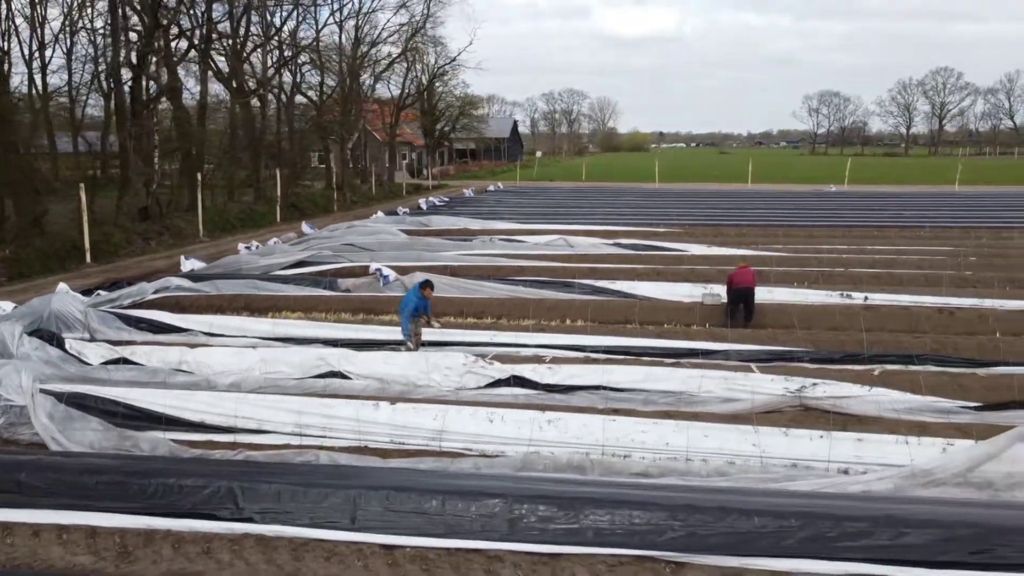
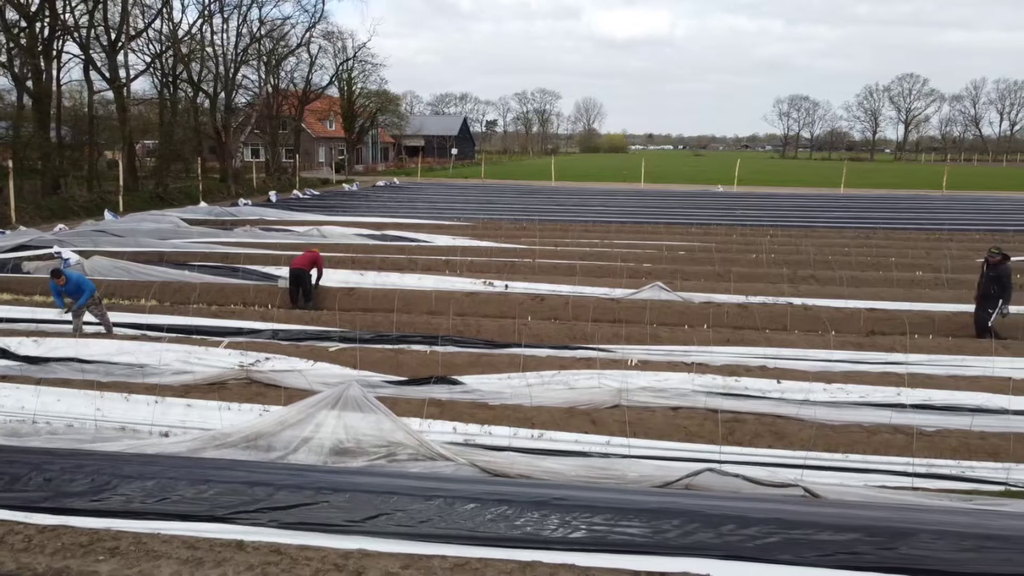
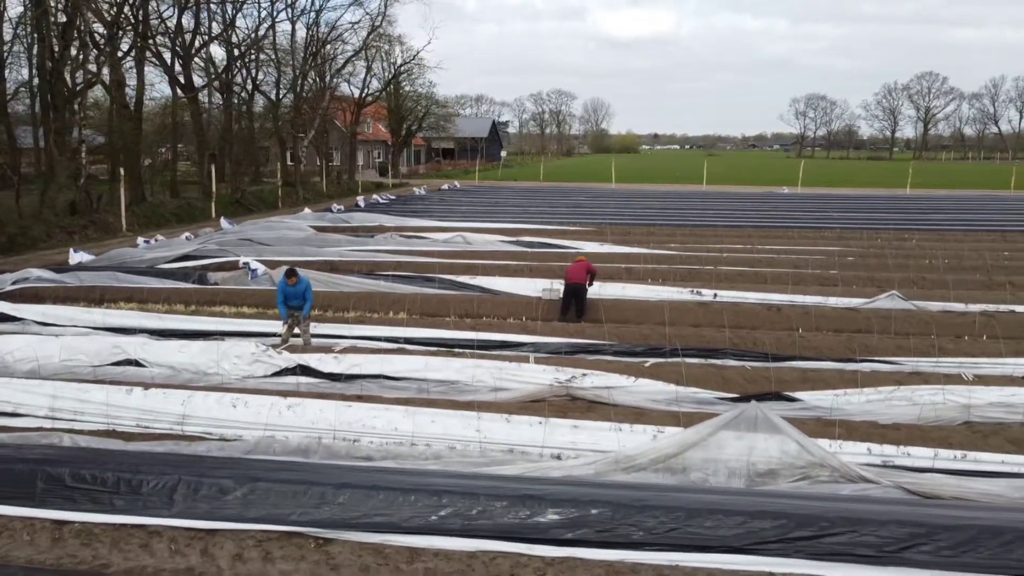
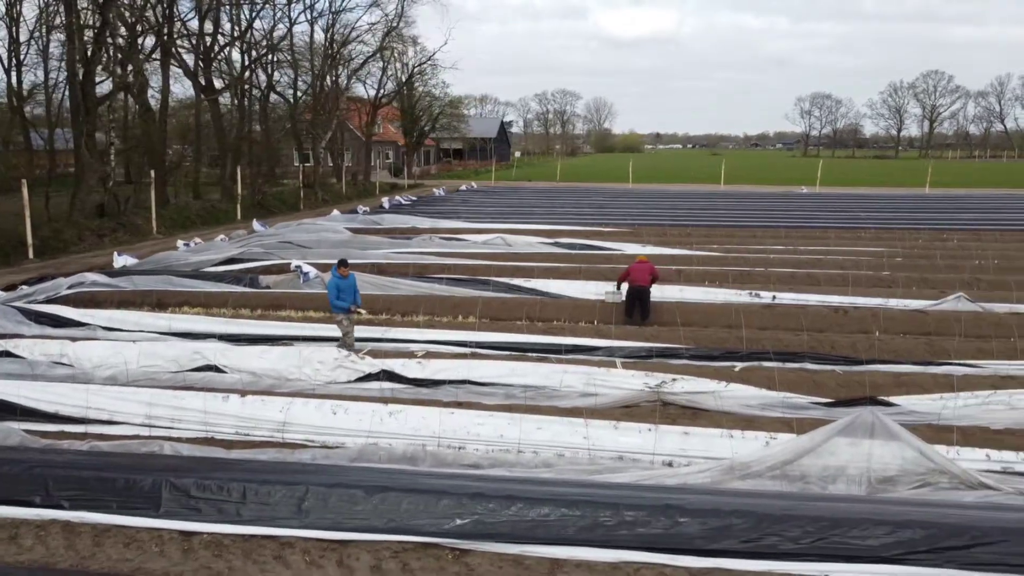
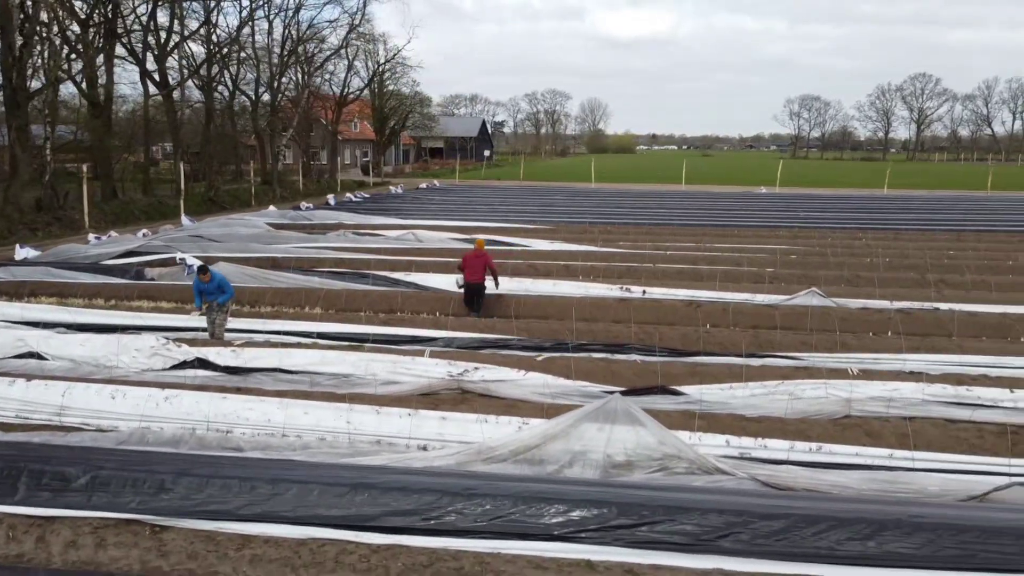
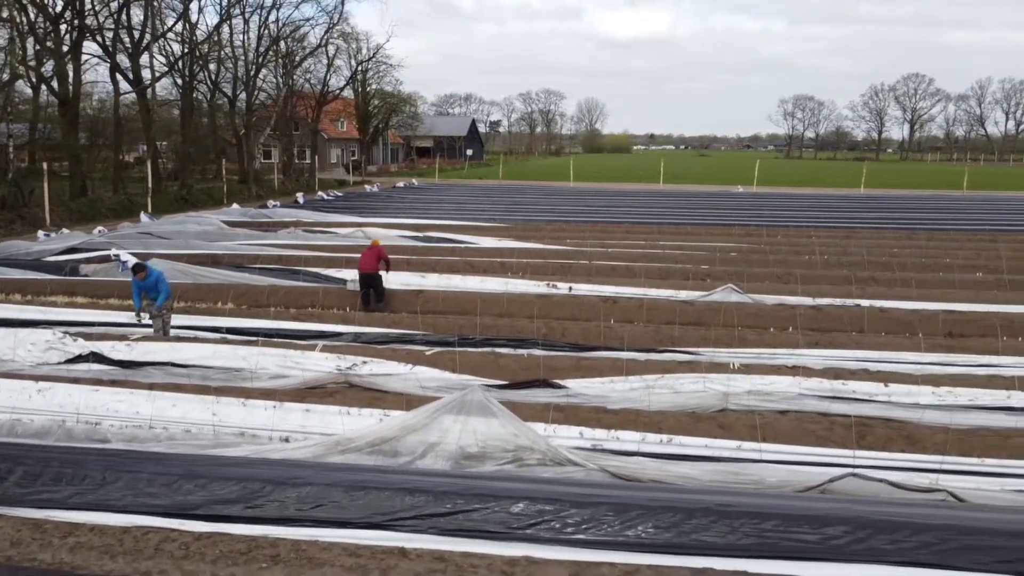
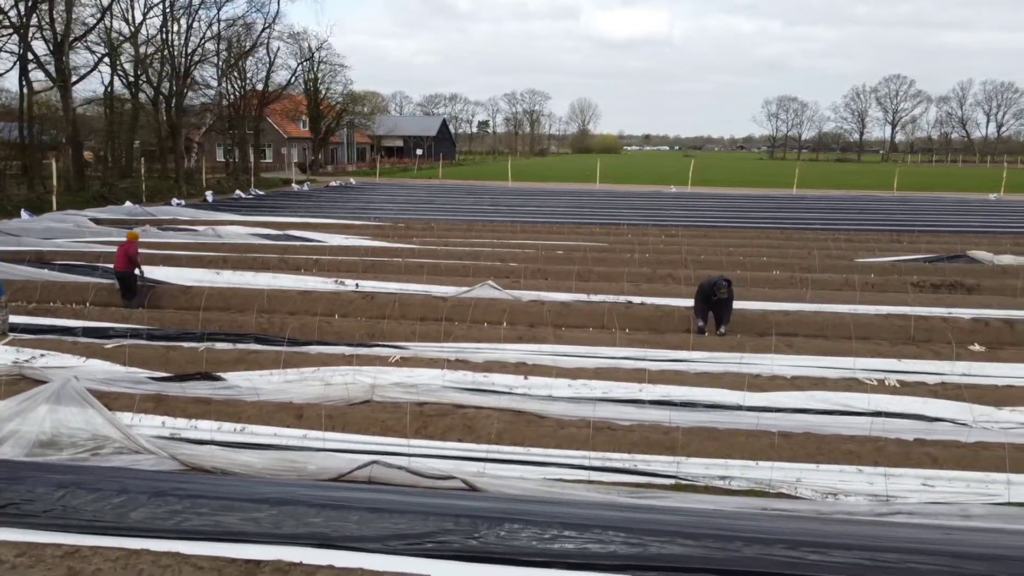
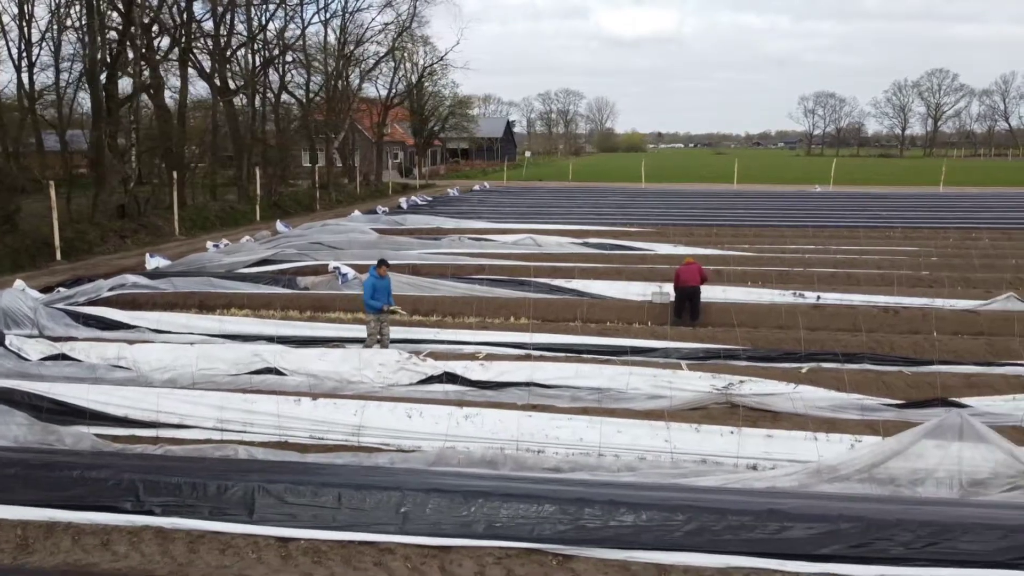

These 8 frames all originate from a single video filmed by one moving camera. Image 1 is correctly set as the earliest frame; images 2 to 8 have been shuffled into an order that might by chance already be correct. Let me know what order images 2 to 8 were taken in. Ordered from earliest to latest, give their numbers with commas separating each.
8, 4, 3, 5, 6, 2, 7
